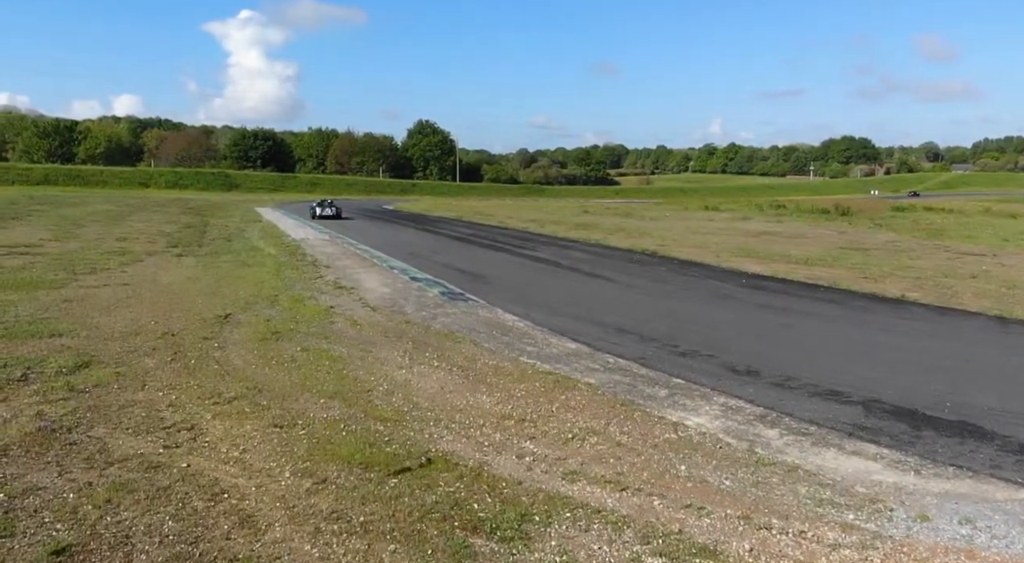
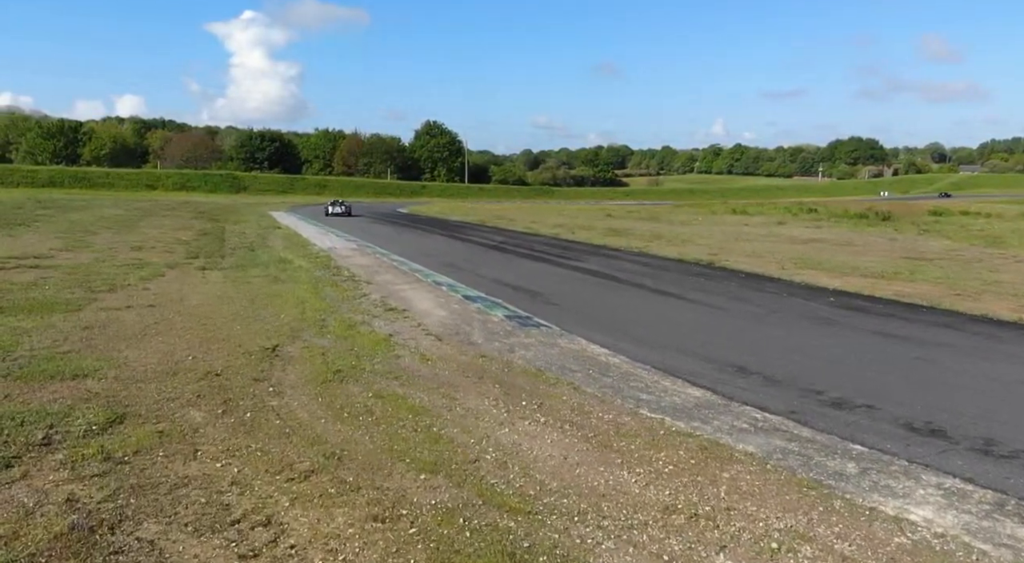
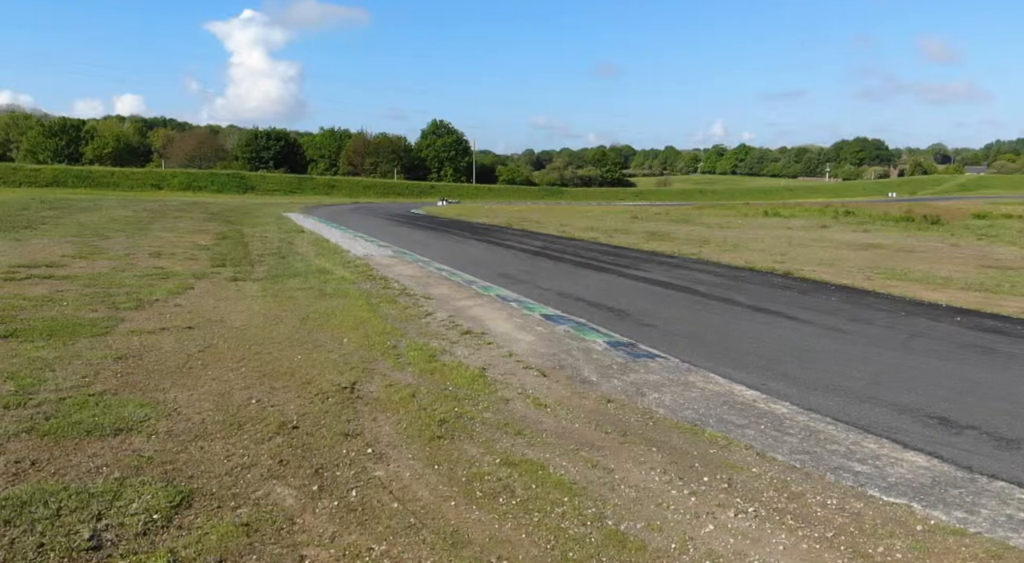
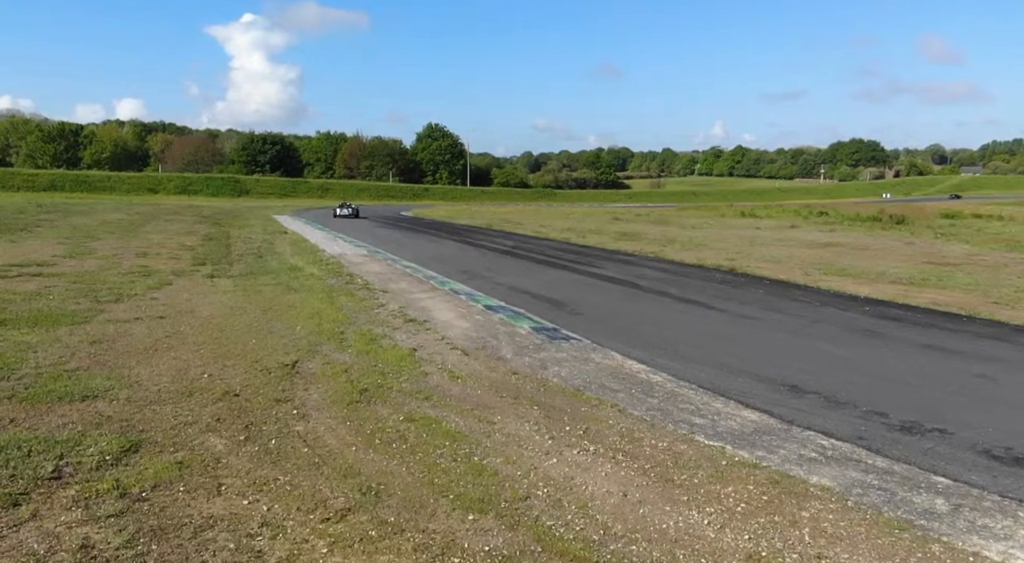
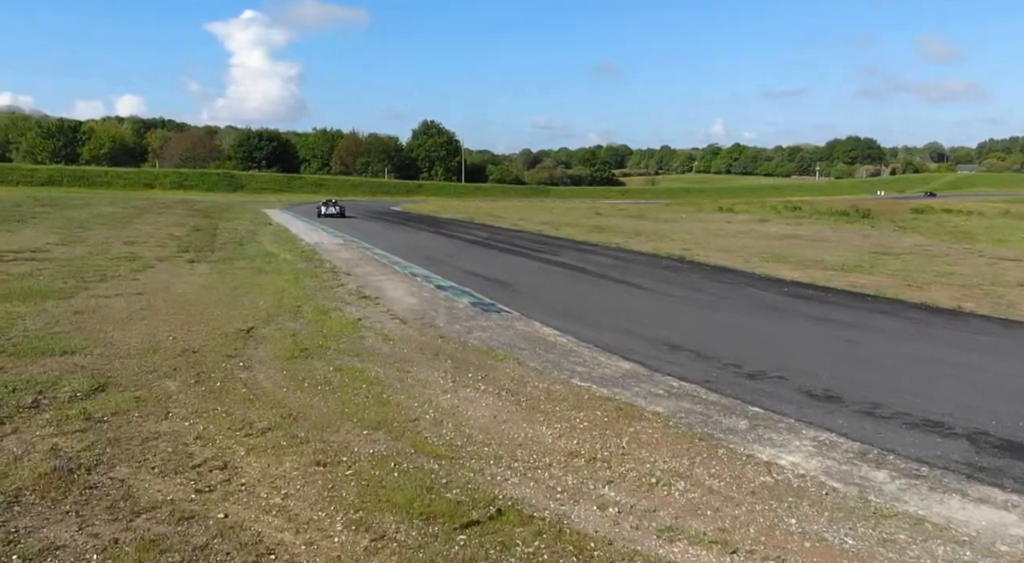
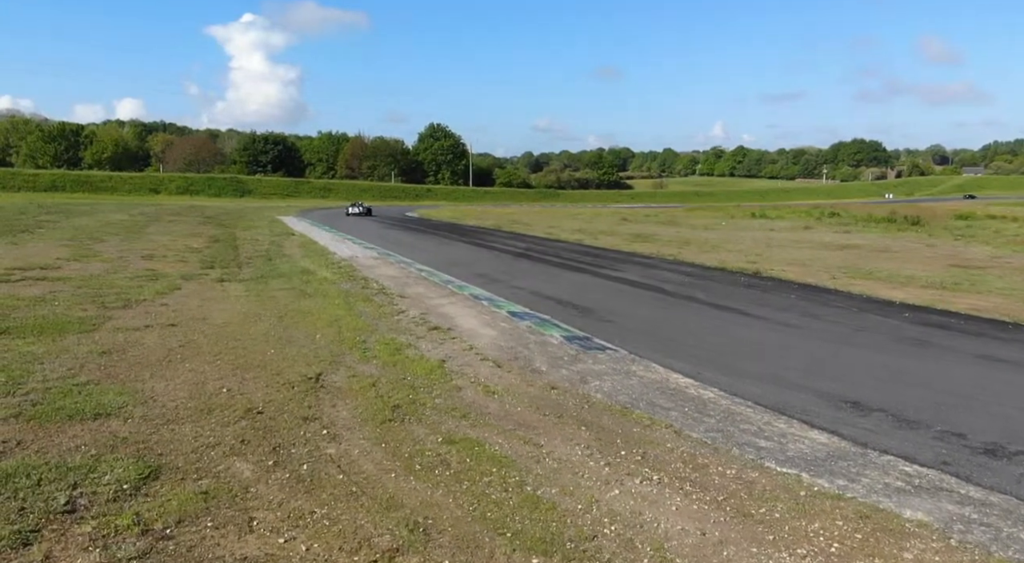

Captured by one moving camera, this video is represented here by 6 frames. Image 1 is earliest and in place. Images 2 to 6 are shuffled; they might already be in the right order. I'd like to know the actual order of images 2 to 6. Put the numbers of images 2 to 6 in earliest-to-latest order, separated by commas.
5, 2, 4, 6, 3
